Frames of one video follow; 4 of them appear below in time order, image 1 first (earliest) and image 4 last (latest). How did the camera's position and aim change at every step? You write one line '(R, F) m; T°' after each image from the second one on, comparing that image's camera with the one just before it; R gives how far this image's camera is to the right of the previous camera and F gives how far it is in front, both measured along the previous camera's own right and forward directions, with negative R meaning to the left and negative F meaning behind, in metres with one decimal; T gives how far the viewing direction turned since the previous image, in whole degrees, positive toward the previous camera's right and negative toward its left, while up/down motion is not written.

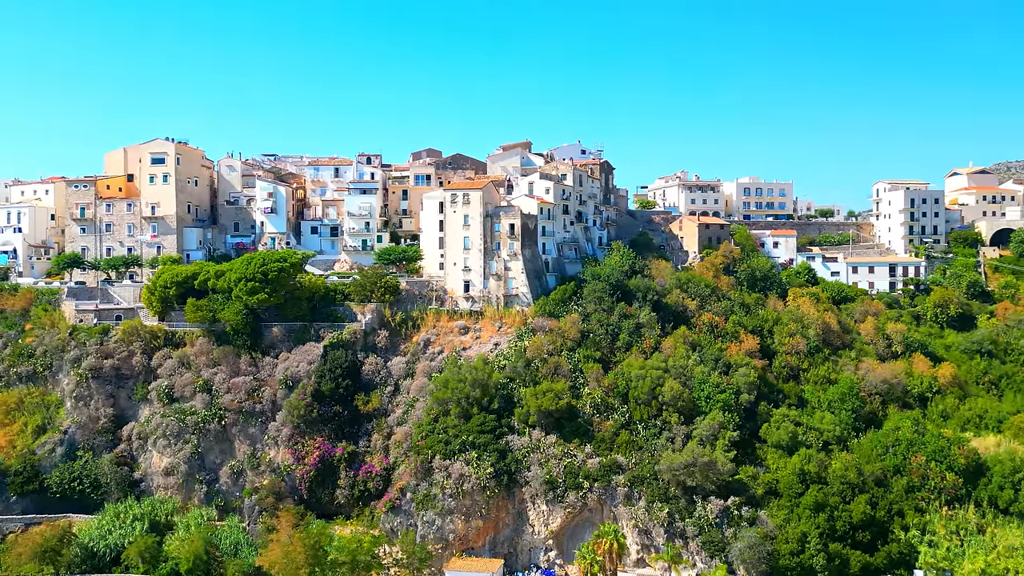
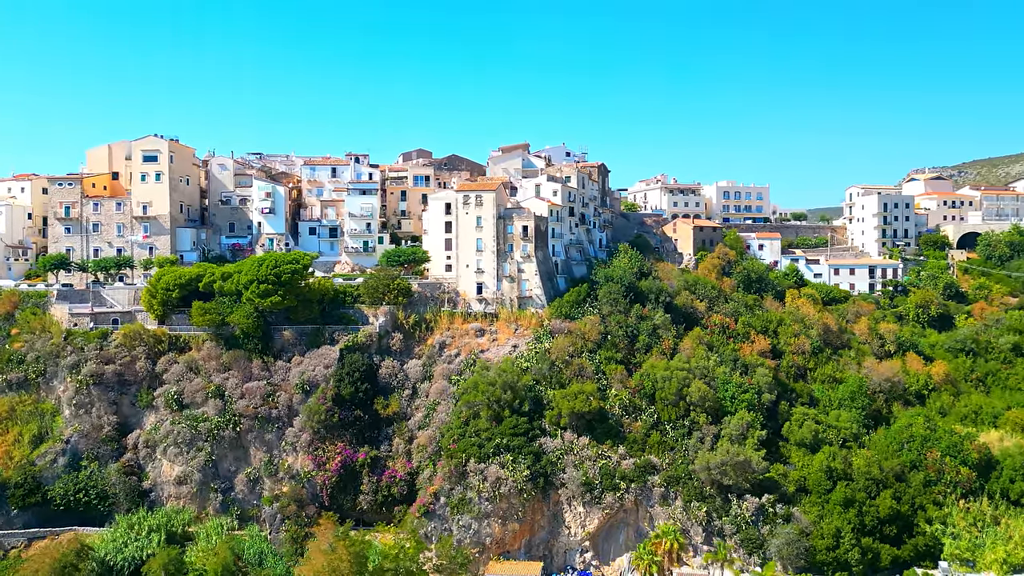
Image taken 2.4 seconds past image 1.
(-4.1, +0.2) m; +4°
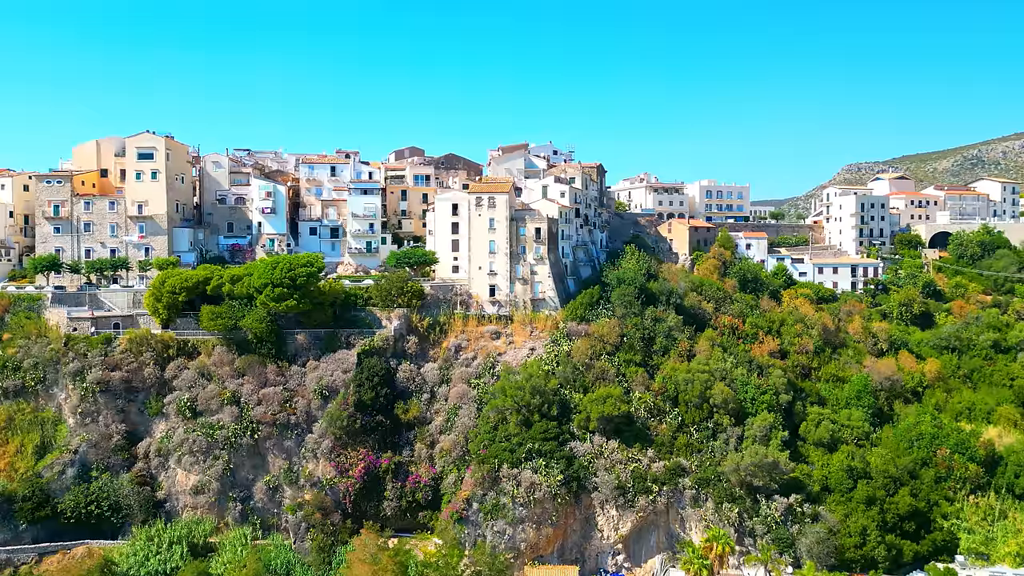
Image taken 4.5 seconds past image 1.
(-3.7, +0.1) m; +4°
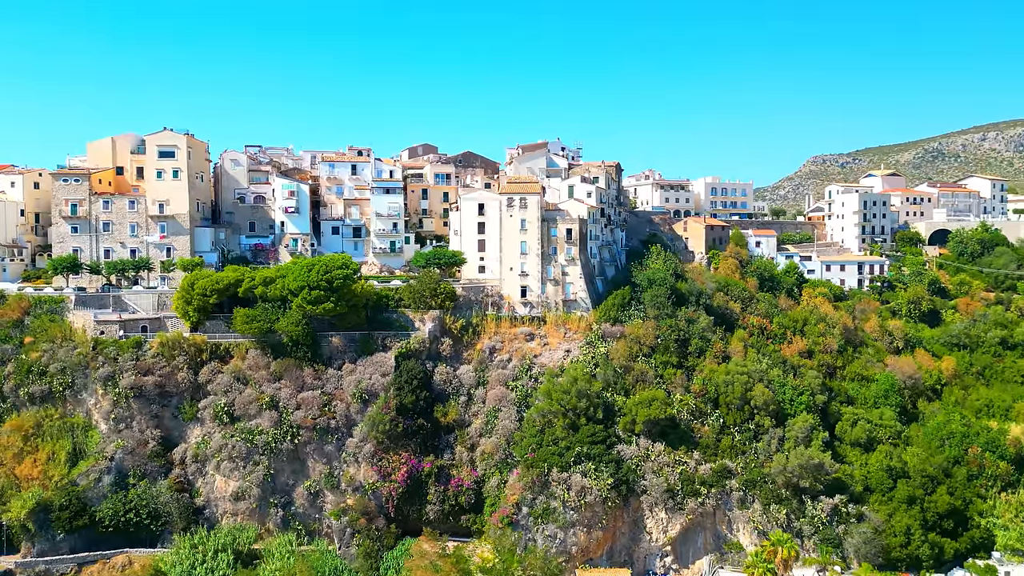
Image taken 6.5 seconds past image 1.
(-3.5, +0.1) m; +2°
